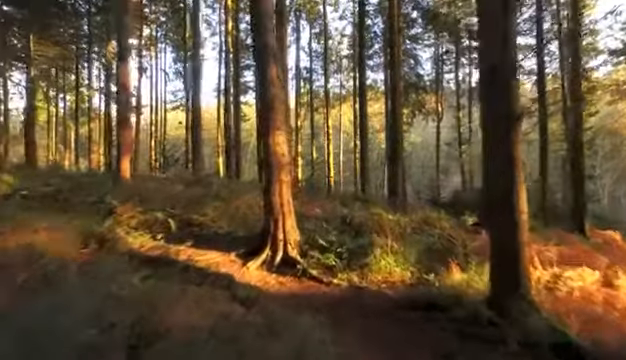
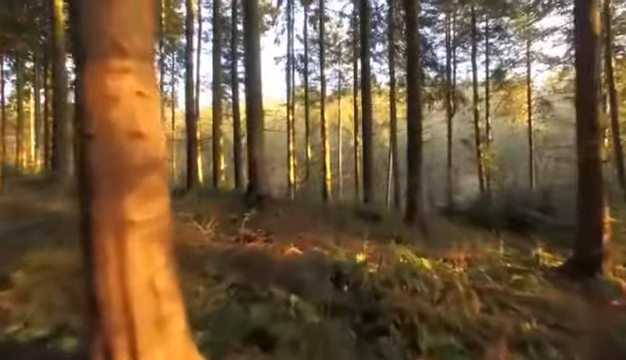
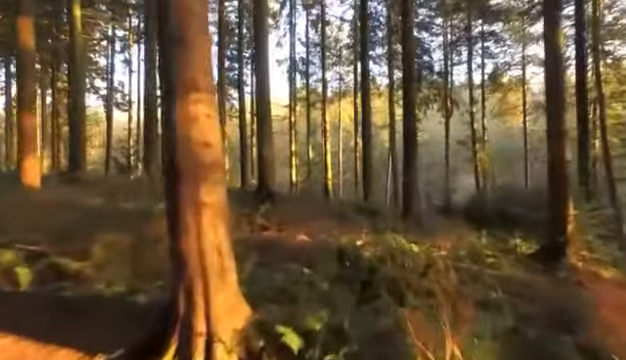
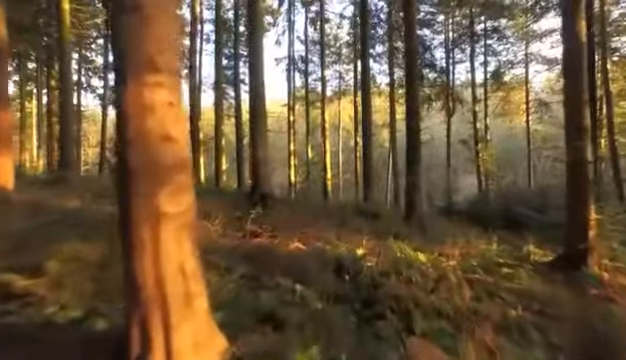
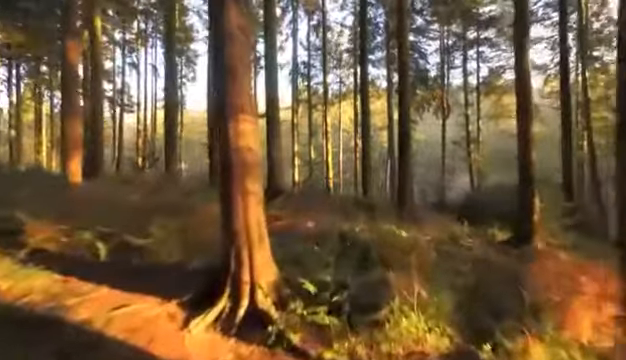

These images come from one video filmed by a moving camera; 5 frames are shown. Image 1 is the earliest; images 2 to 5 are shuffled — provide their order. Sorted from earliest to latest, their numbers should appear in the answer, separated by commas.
5, 3, 4, 2
